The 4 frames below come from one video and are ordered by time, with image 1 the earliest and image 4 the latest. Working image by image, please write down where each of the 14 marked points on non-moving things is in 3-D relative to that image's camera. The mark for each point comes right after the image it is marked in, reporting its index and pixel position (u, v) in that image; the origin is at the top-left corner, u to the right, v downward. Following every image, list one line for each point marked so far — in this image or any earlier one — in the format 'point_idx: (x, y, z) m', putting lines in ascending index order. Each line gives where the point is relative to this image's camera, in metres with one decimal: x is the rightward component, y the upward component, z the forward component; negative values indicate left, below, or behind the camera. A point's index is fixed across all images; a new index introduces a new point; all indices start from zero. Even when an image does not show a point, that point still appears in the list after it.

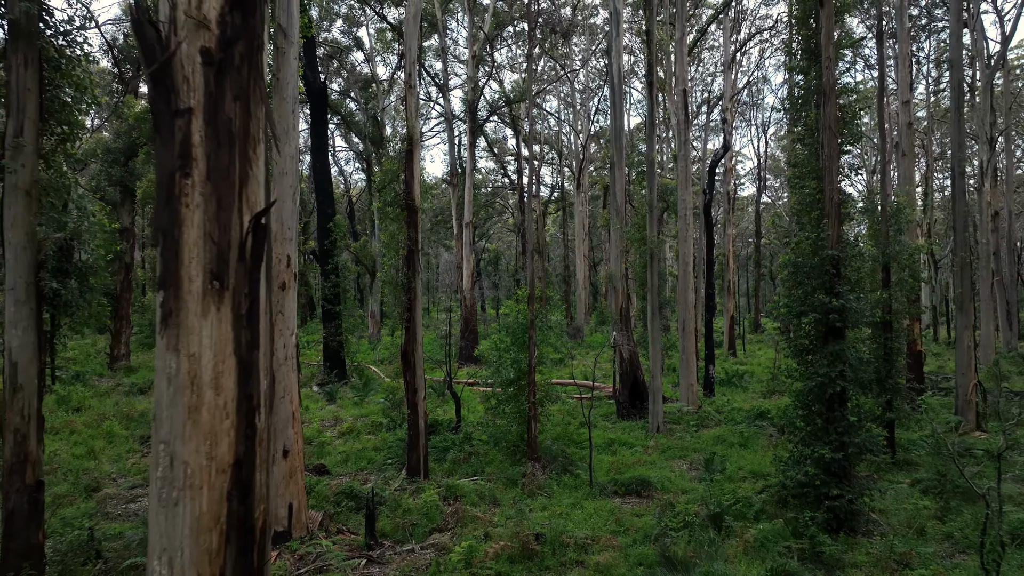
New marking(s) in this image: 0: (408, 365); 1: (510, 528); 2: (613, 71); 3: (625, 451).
0: (-1.5, -1.1, +8.1) m
1: (0.0, -2.6, +6.0) m
2: (+2.5, +5.5, +13.8) m
3: (+1.9, -2.8, +9.3) m
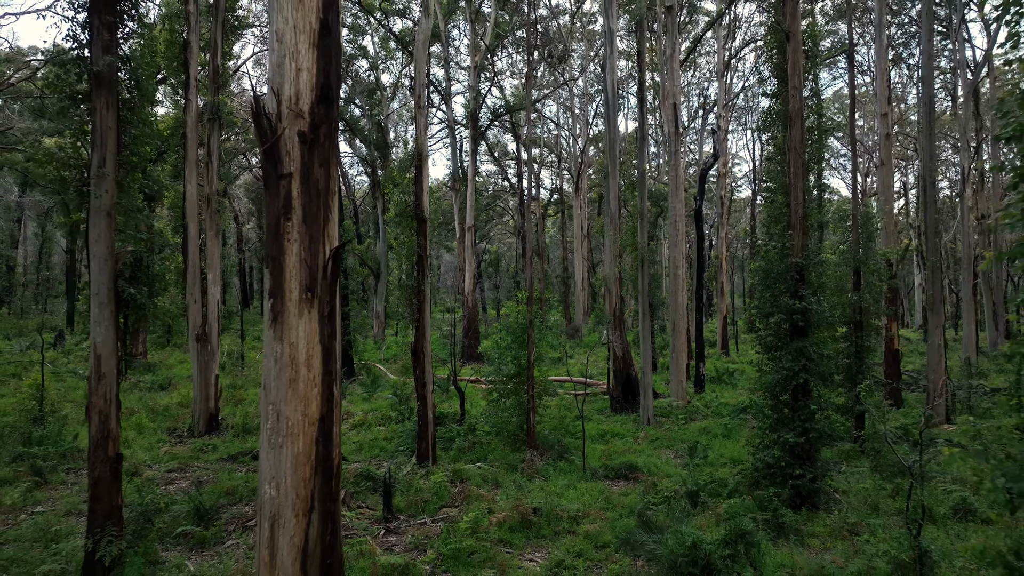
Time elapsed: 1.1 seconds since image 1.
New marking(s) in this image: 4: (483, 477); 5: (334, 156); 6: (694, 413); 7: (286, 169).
0: (-1.5, -1.2, +8.9) m
1: (0.0, -2.6, +6.7) m
2: (+2.5, +5.4, +14.6) m
3: (+1.9, -2.8, +10.0) m
4: (-0.4, -2.7, +7.9) m
5: (-0.9, +0.7, +2.7) m
6: (+4.1, -2.8, +12.2) m
7: (-1.1, +0.6, +2.6) m
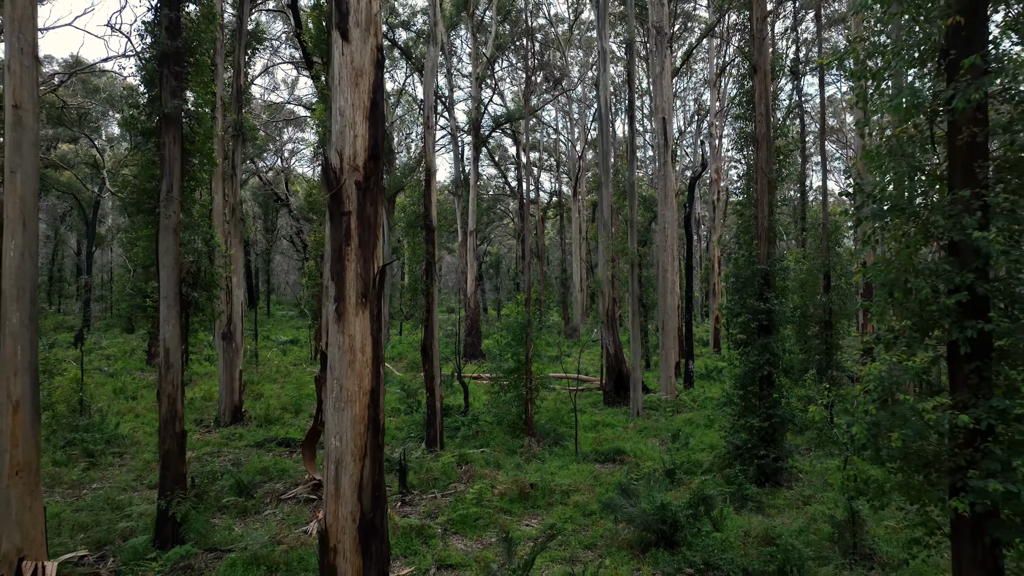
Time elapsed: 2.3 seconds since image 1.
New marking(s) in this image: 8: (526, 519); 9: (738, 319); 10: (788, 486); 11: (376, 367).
0: (-1.5, -1.2, +9.9) m
1: (0.0, -2.7, +7.7) m
2: (+2.5, +5.4, +15.5) m
3: (+1.9, -2.9, +11.0) m
4: (-0.4, -2.8, +8.9) m
5: (-0.9, +0.6, +3.7) m
6: (+4.0, -2.8, +13.2) m
7: (-1.1, +0.5, +3.5) m
8: (+0.2, -2.8, +6.7) m
9: (+3.4, -0.5, +8.3) m
10: (+3.9, -2.8, +7.7) m
11: (-0.9, -0.5, +3.6) m
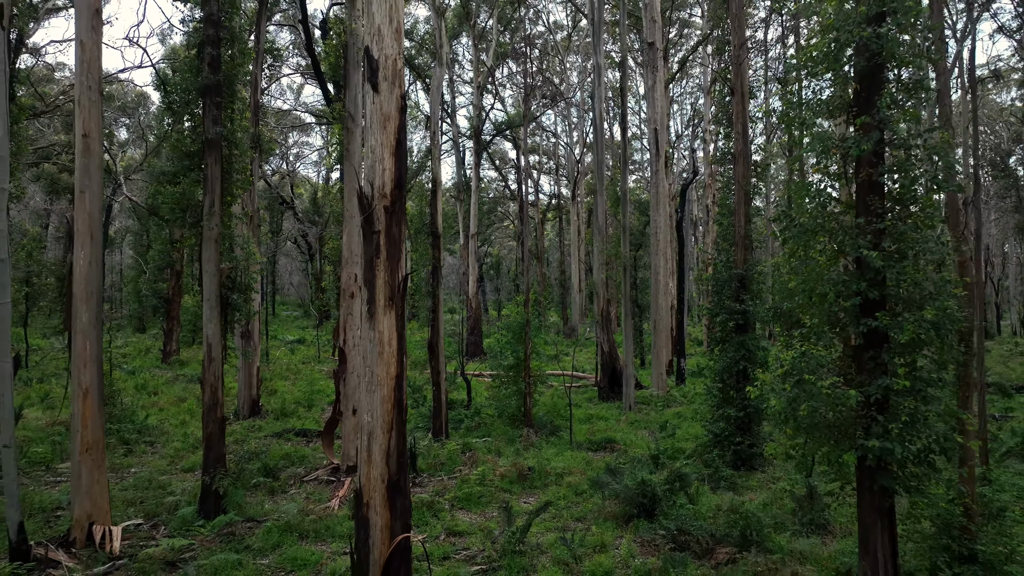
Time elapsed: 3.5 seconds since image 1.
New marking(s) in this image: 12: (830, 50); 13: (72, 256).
0: (-1.5, -1.3, +10.7) m
1: (0.0, -2.7, +8.5) m
2: (+2.5, +5.3, +16.3) m
3: (+1.9, -2.9, +11.8) m
4: (-0.4, -2.8, +9.7) m
5: (-0.9, +0.6, +4.5) m
6: (+4.0, -2.9, +14.0) m
7: (-1.1, +0.5, +4.4) m
8: (+0.2, -2.9, +7.5) m
9: (+3.4, -0.5, +9.1) m
10: (+3.9, -2.8, +8.5) m
11: (-0.9, -0.6, +4.4) m
12: (+2.3, +1.7, +3.9) m
13: (-4.7, +0.4, +5.9) m
